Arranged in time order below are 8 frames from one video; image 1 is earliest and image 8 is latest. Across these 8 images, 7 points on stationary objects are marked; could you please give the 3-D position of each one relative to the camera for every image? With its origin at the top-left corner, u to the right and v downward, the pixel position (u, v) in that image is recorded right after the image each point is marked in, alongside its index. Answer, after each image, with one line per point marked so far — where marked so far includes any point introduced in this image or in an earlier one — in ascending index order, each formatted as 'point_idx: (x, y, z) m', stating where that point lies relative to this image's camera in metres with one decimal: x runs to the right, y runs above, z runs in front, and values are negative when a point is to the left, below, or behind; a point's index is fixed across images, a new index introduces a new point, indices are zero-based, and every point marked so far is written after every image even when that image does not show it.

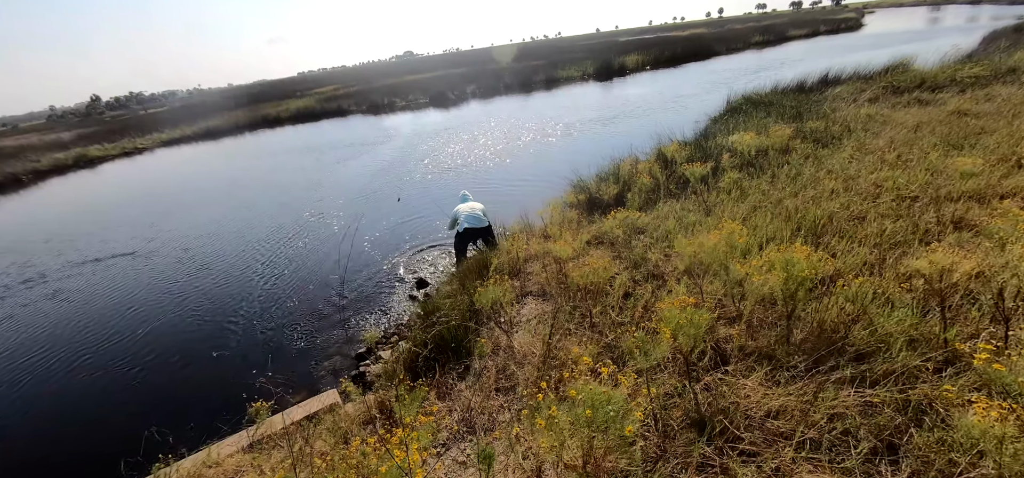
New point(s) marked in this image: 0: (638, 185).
0: (+2.4, +1.1, +7.9) m
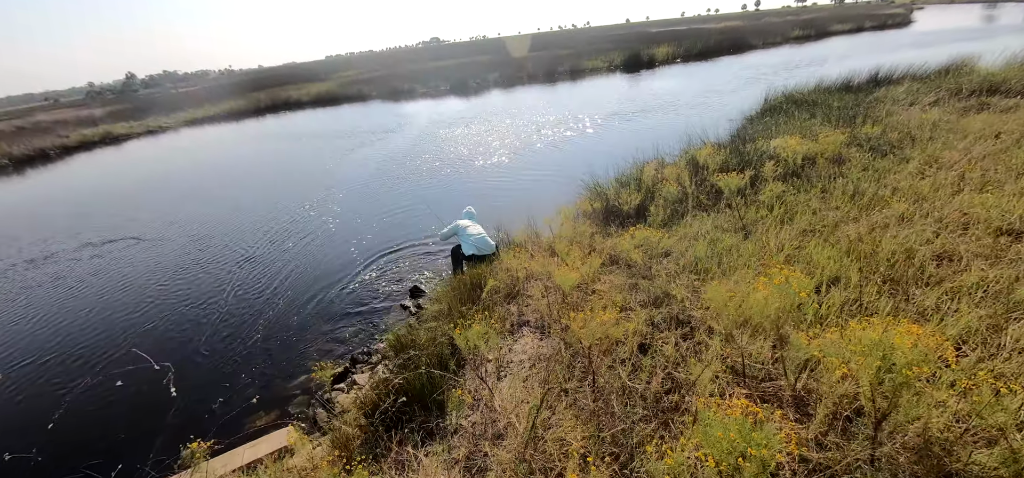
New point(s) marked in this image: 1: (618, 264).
0: (+2.5, +0.8, +6.9) m
1: (+1.3, -0.3, +5.1) m
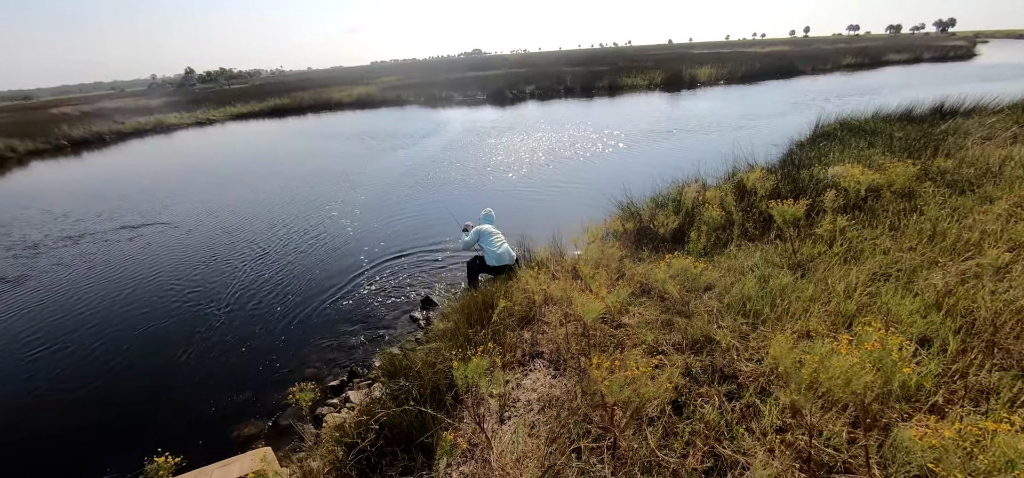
0: (+2.9, +0.3, +6.2) m
1: (+1.5, -0.6, +4.5) m
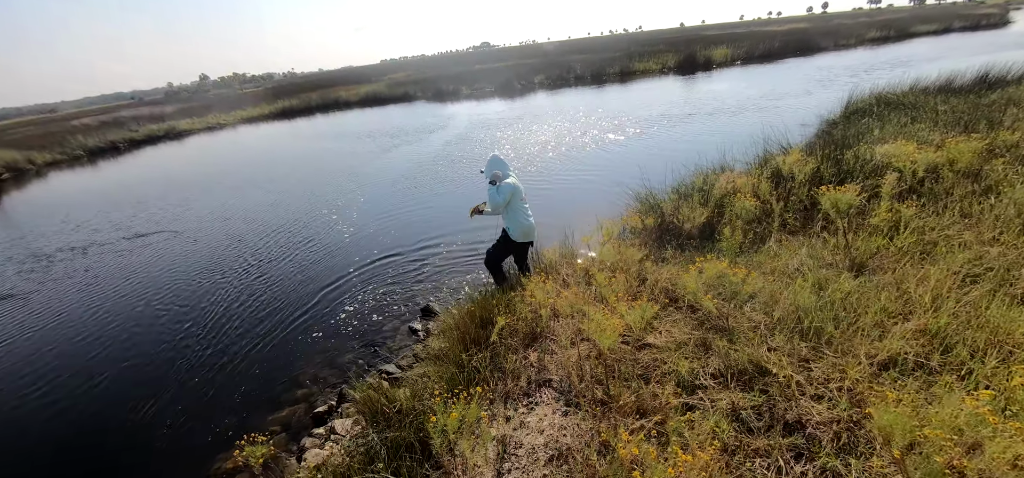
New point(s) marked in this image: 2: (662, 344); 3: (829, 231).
0: (+3.0, +0.4, +5.4) m
1: (+1.5, -0.6, +3.7) m
2: (+1.2, -0.8, +3.2) m
3: (+3.7, +0.1, +4.8) m
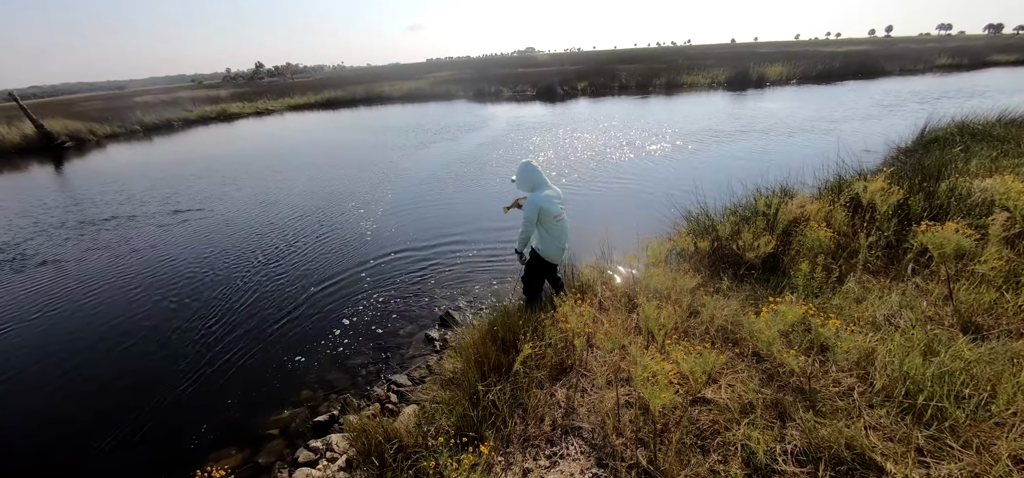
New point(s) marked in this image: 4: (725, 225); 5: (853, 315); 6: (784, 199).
0: (+3.4, 0.0, +4.7) m
1: (+1.8, -0.9, +3.1) m
2: (+1.4, -1.1, +2.6) m
3: (+4.1, -0.4, +4.0) m
4: (+2.7, +0.2, +5.2) m
5: (+2.9, -0.6, +3.5) m
6: (+3.9, +0.6, +5.8) m
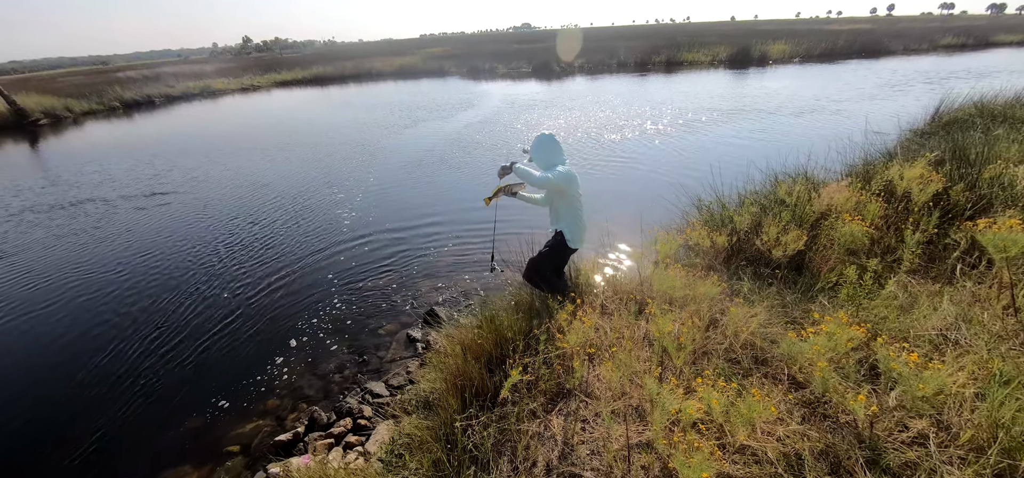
0: (+3.3, 0.0, +4.1) m
1: (+1.7, -0.9, +2.6) m
2: (+1.3, -1.1, +2.1) m
3: (+4.0, -0.4, +3.5) m
4: (+2.6, +0.3, +4.7) m
5: (+2.8, -0.7, +2.9) m
6: (+3.8, +0.7, +5.2) m
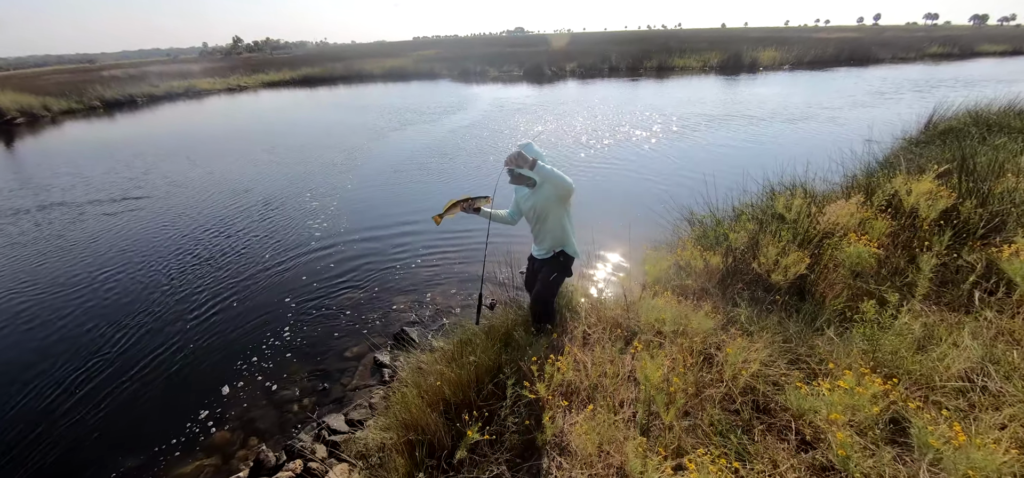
0: (+3.0, -0.2, +3.8) m
1: (+1.4, -1.1, +2.2) m
2: (+1.1, -1.3, +1.7) m
3: (+3.8, -0.5, +3.1) m
4: (+2.4, +0.1, +4.3) m
5: (+2.6, -0.8, +2.5) m
6: (+3.5, +0.5, +4.9) m
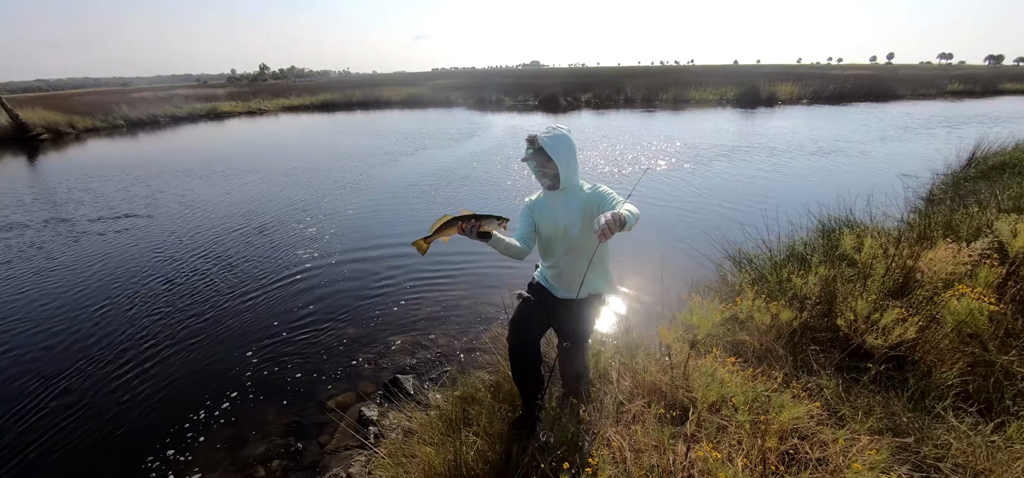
0: (+3.1, -0.5, +3.0) m
1: (+1.5, -1.3, +1.4) m
2: (+1.1, -1.5, +0.9) m
3: (+3.8, -0.9, +2.3) m
4: (+2.5, -0.3, +3.5) m
5: (+2.7, -1.1, +1.7) m
6: (+3.7, 0.0, +4.1) m
